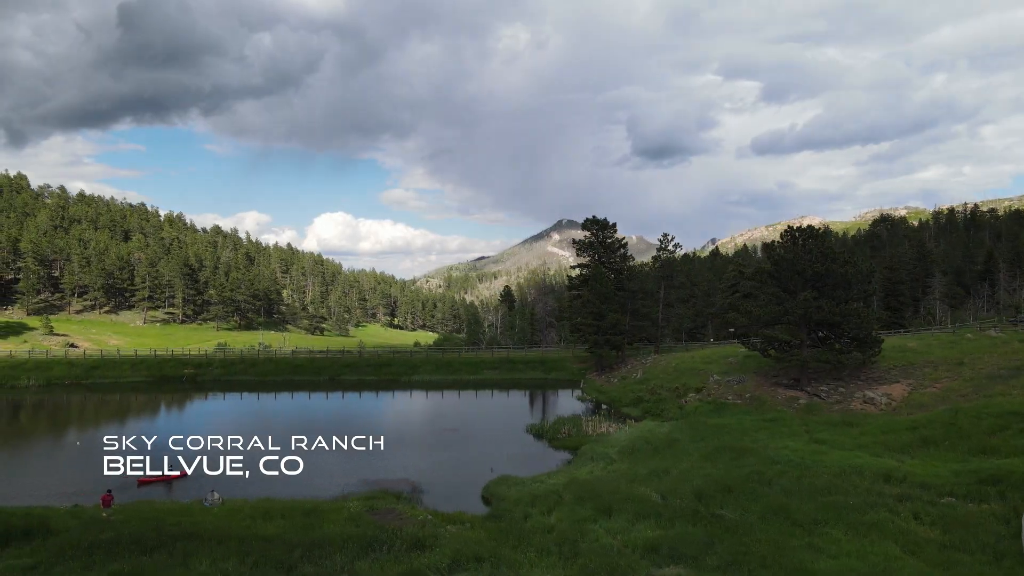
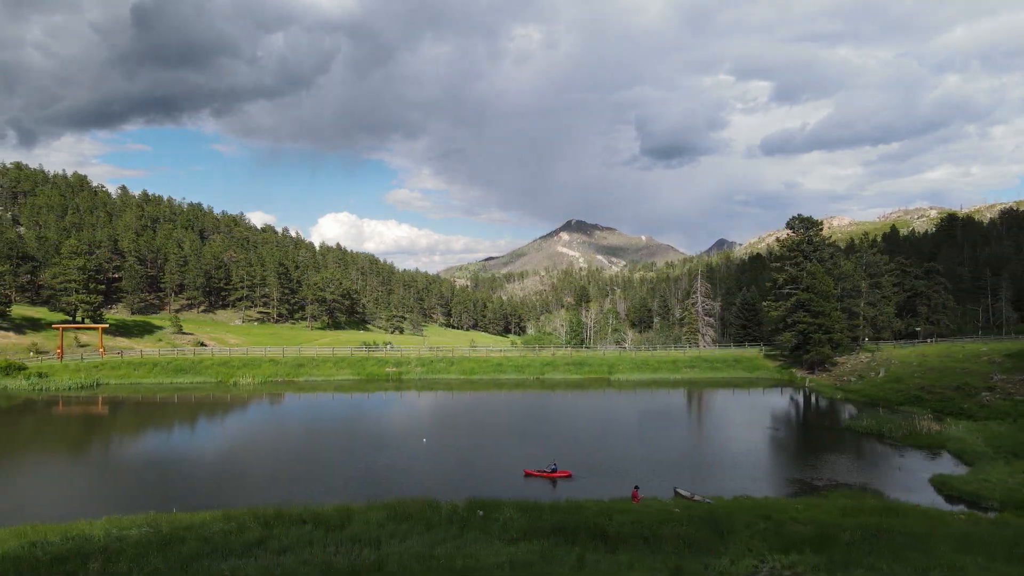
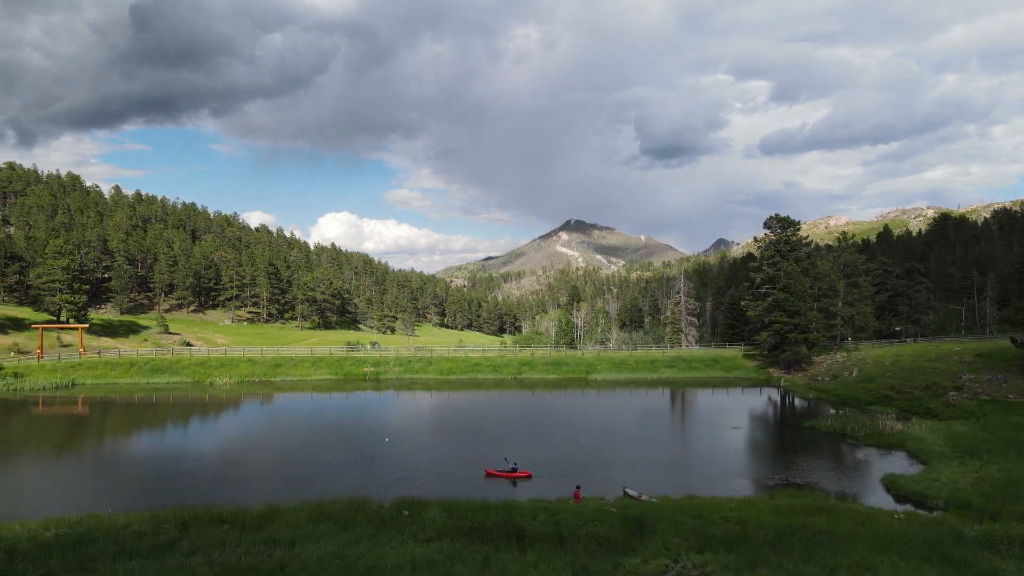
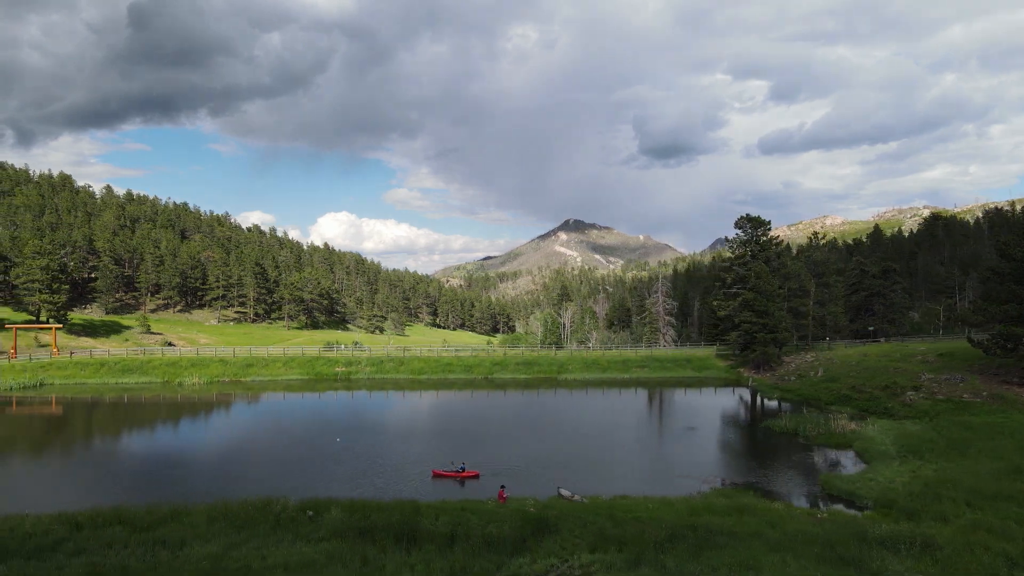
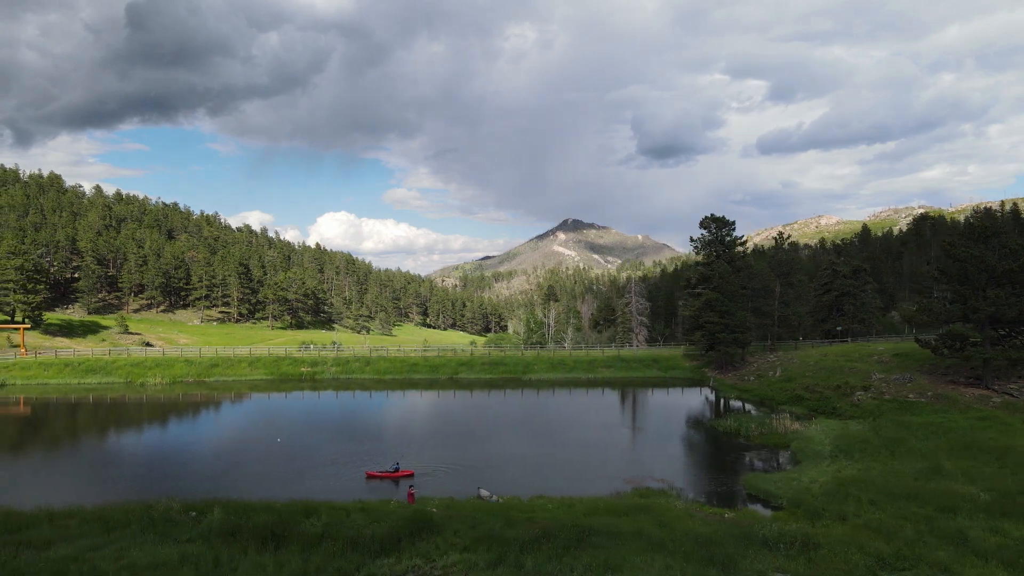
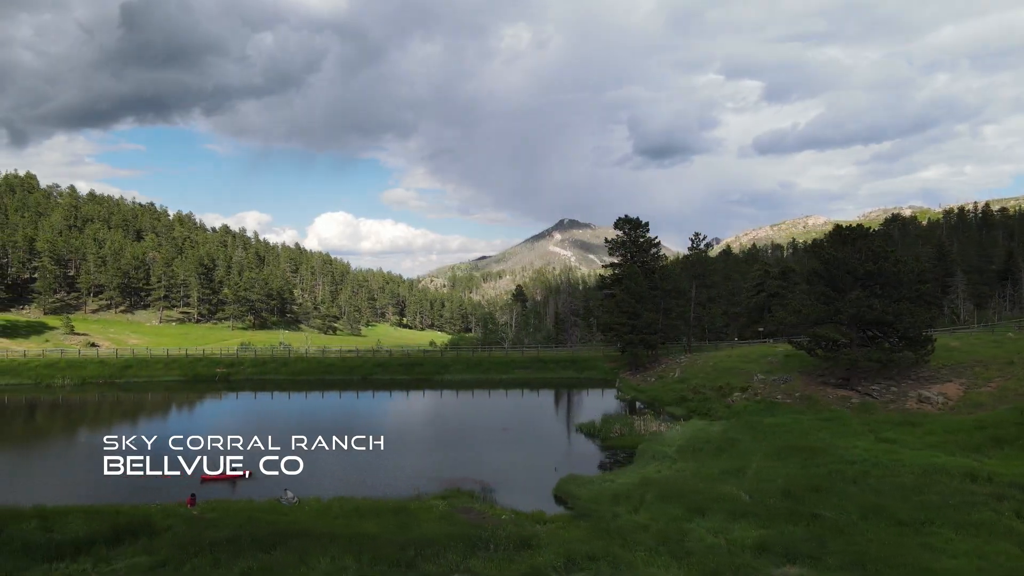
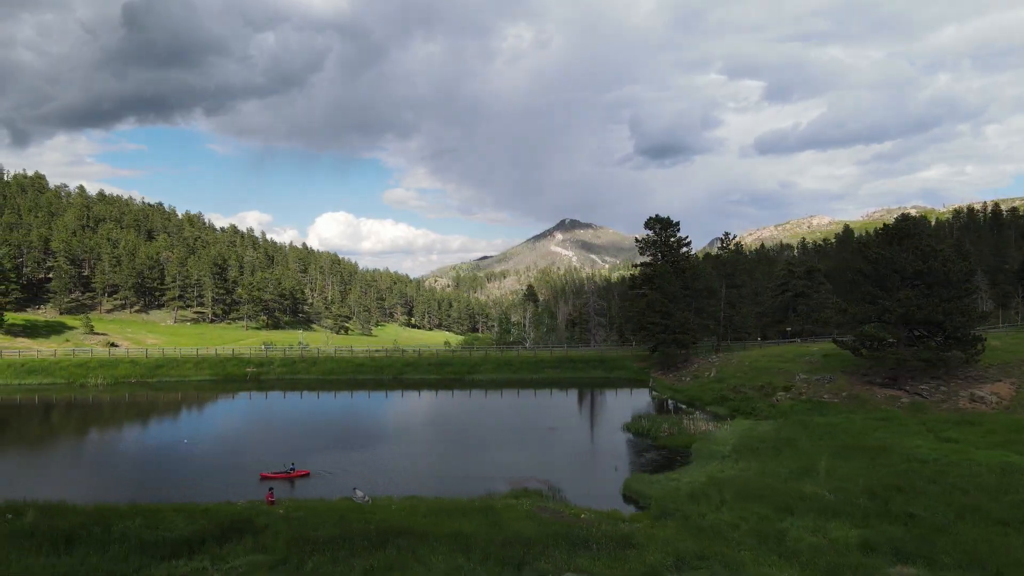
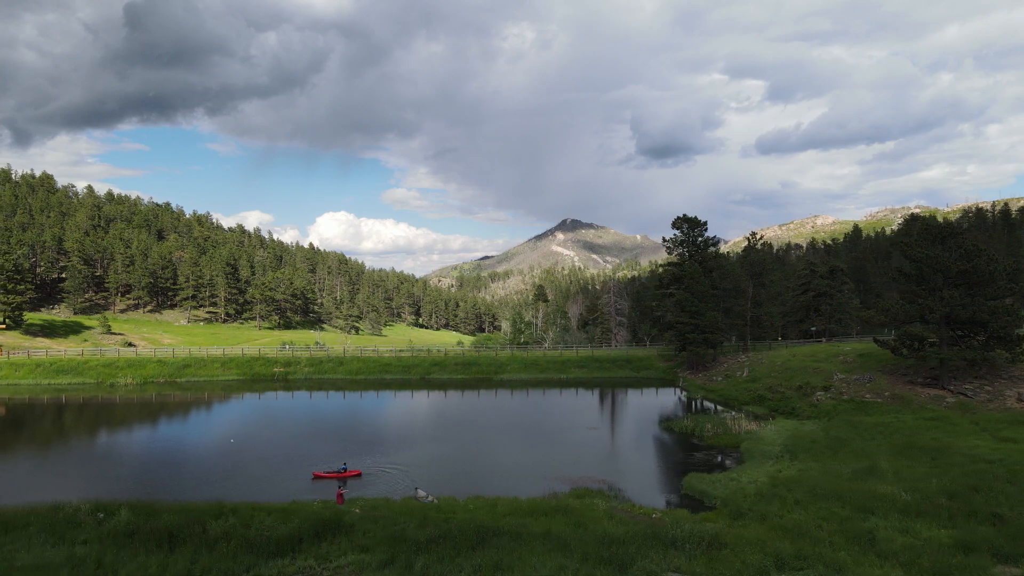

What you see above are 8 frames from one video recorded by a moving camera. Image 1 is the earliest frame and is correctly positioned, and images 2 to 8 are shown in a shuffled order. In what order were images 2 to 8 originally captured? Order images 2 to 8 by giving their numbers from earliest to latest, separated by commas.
6, 7, 8, 5, 4, 3, 2
